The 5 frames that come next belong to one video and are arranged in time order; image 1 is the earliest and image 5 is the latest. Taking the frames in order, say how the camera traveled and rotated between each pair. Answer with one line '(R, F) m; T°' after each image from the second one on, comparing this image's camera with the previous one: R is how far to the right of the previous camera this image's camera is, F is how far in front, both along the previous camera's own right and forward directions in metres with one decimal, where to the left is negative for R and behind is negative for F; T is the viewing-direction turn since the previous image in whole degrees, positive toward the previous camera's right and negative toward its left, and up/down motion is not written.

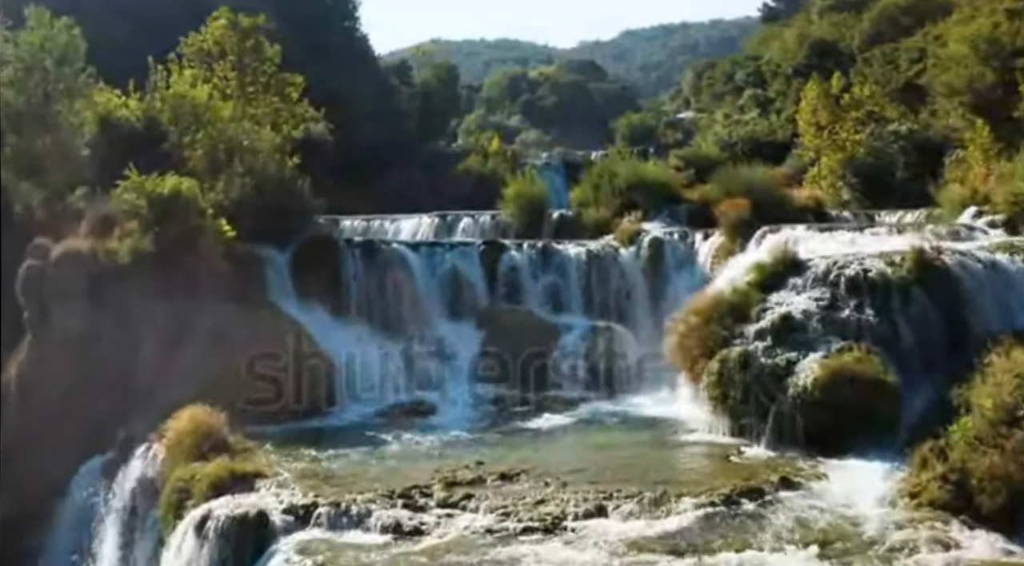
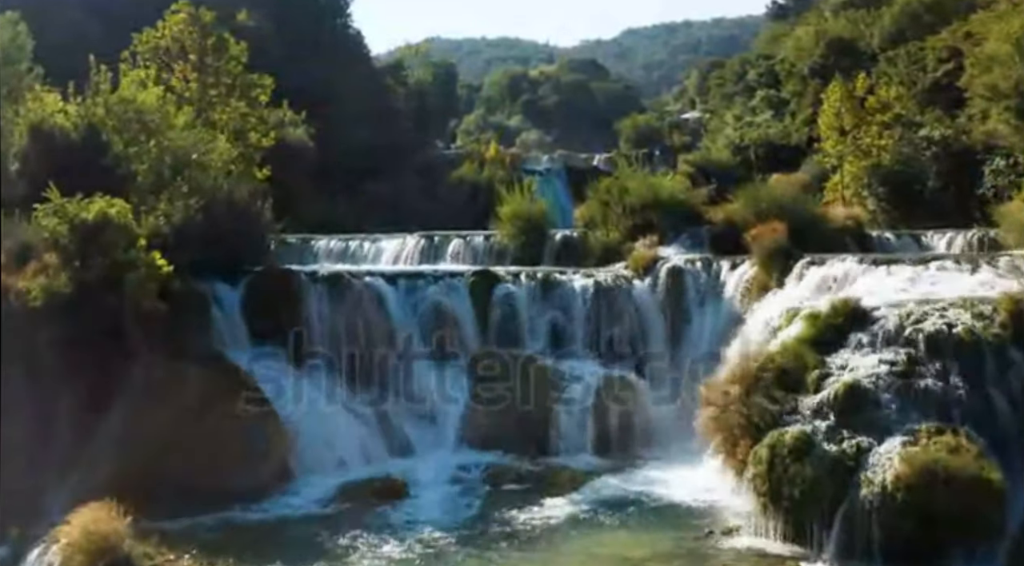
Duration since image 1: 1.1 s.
(+0.1, +3.1) m; 0°
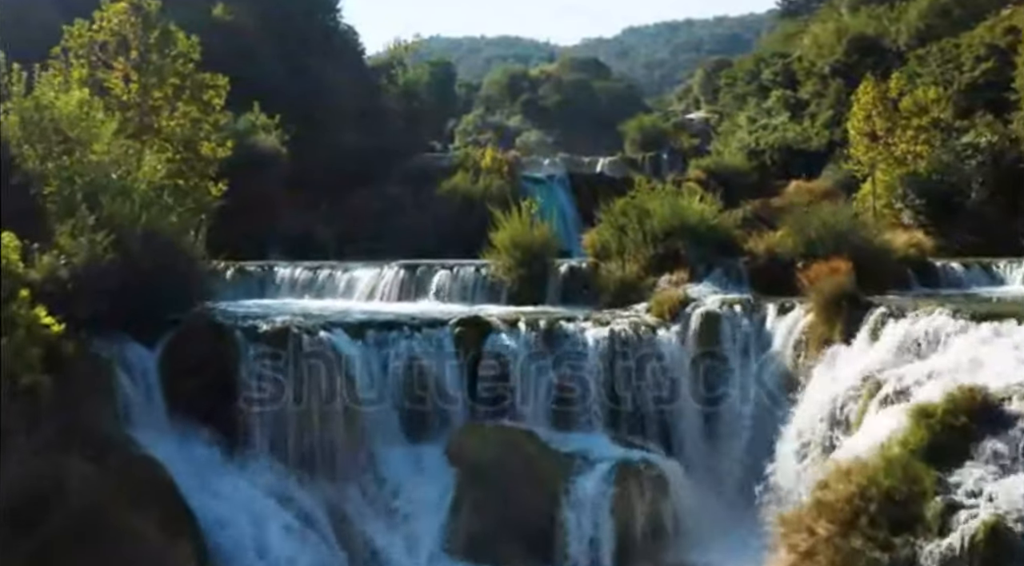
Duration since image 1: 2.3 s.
(+0.1, +3.6) m; 0°
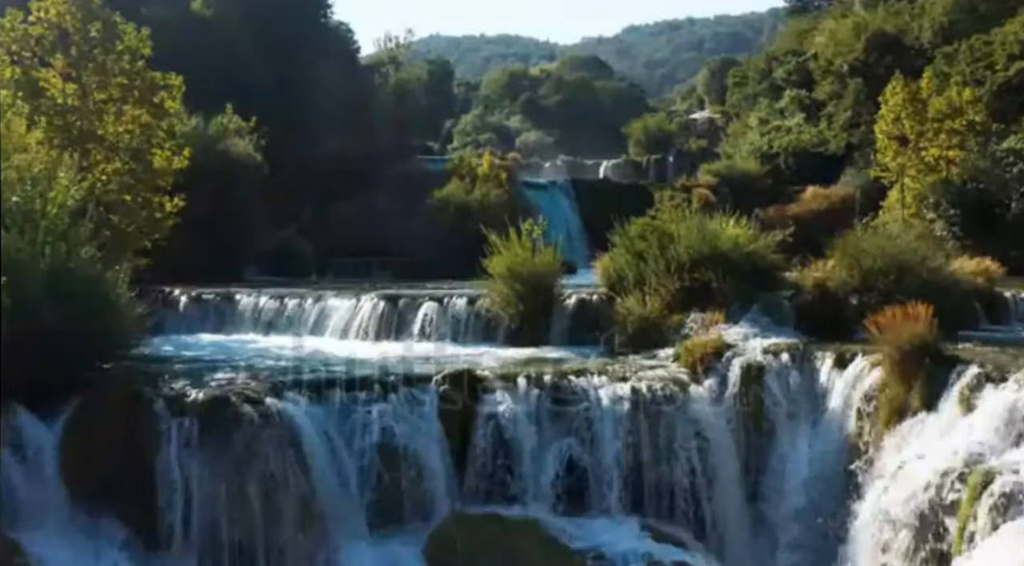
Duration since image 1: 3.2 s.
(0.0, +2.7) m; 0°
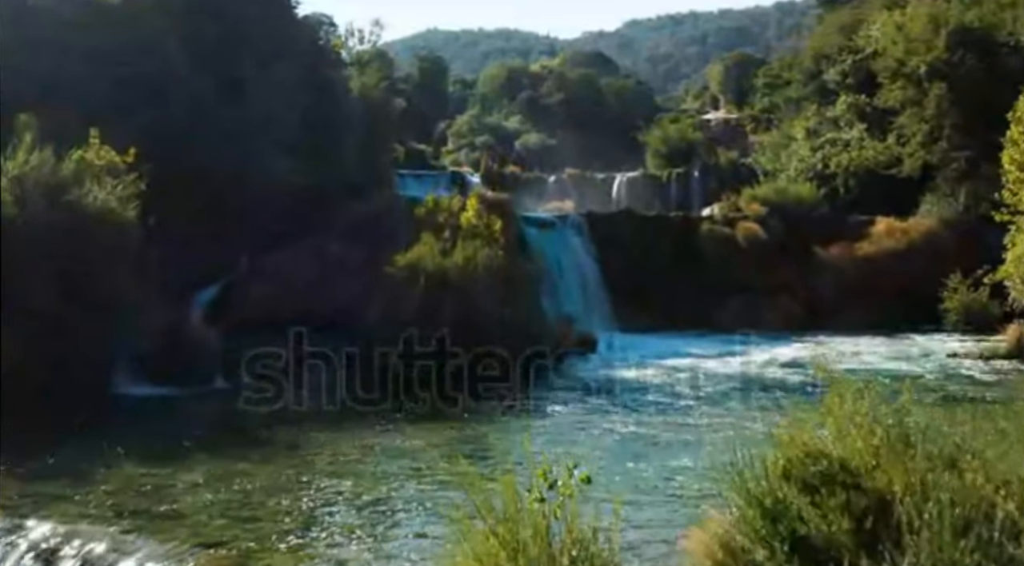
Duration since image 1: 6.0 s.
(+0.1, +8.7) m; 0°
